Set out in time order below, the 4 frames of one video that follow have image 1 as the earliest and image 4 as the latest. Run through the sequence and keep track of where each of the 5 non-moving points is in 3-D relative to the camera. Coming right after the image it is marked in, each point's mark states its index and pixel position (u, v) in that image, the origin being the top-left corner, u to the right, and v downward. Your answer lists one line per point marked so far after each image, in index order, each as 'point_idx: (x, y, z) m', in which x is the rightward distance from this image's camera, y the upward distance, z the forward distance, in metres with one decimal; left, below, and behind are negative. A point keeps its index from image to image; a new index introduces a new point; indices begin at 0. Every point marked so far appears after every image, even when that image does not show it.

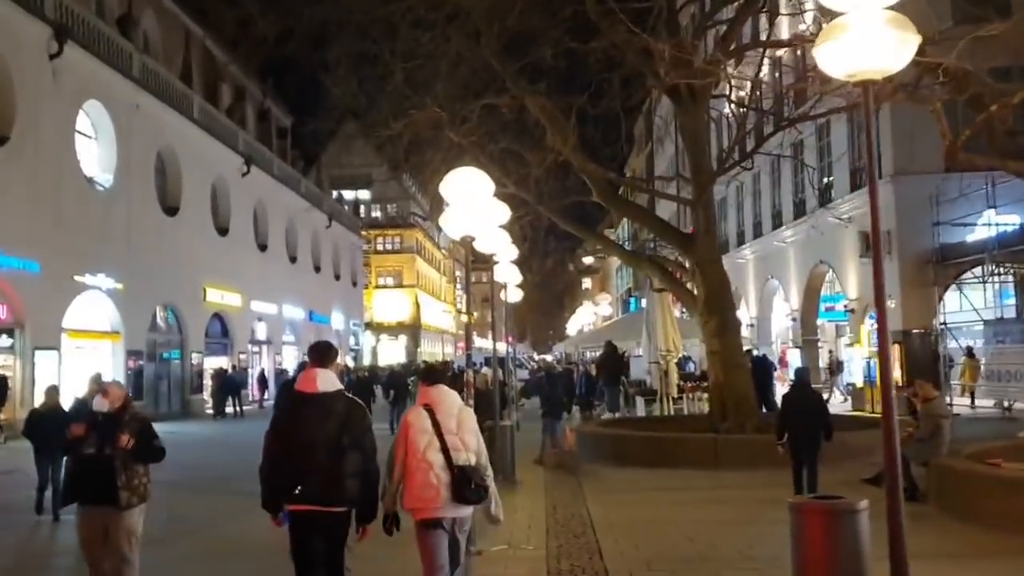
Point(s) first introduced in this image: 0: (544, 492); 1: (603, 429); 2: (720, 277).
0: (+0.4, -2.6, +13.9) m
1: (+1.5, -2.4, +18.1) m
2: (+3.6, +0.2, +18.3) m
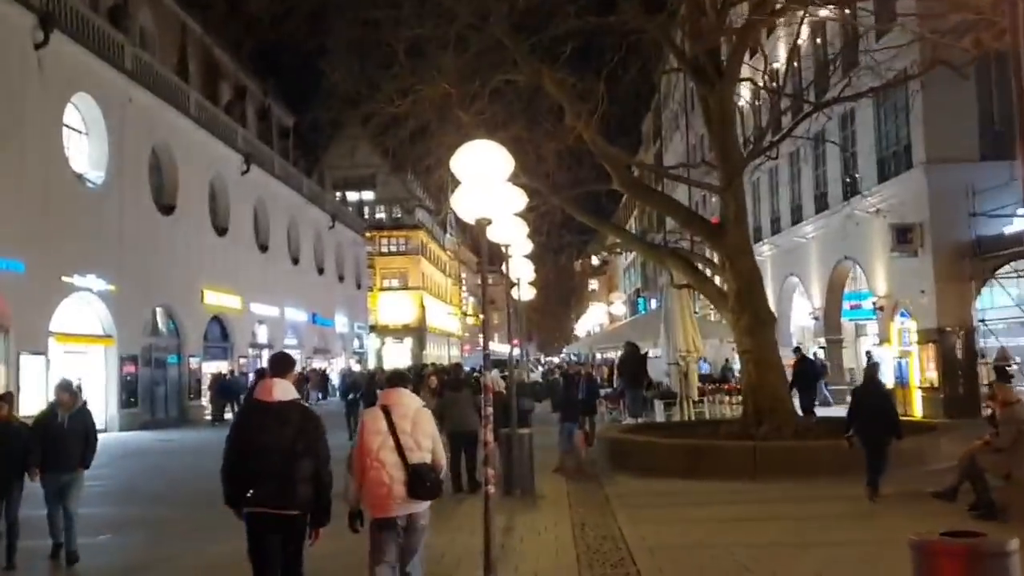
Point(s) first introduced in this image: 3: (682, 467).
0: (+0.6, -2.5, +12.5) m
1: (+1.8, -2.3, +16.7) m
2: (+3.8, +0.3, +16.9) m
3: (+2.3, -2.5, +14.9) m
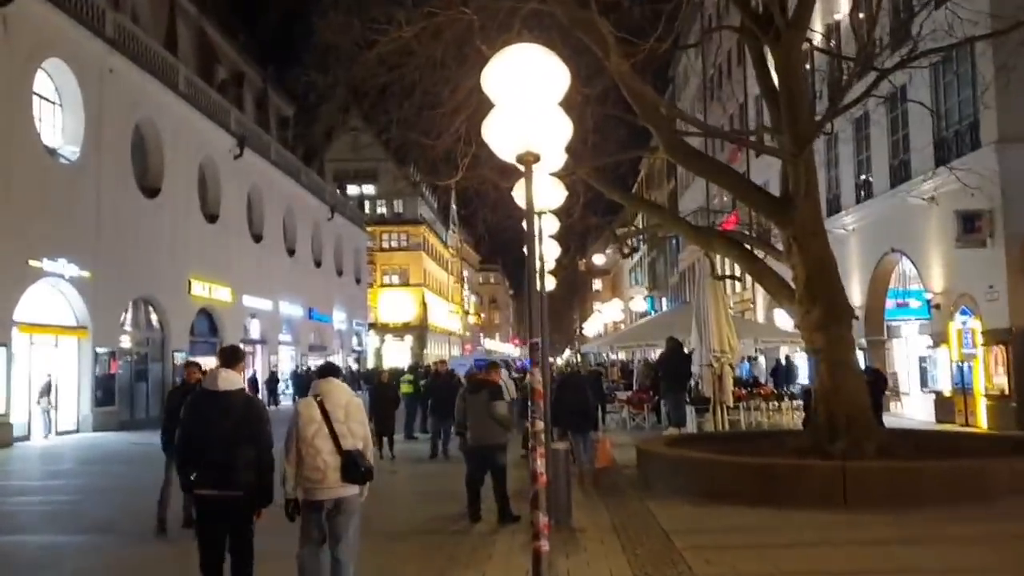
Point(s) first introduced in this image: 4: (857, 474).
0: (+0.9, -2.3, +9.8) m
1: (+2.1, -2.1, +14.0) m
2: (+4.1, +0.5, +14.1) m
3: (+2.6, -2.3, +12.2) m
4: (+3.7, -2.0, +11.6) m
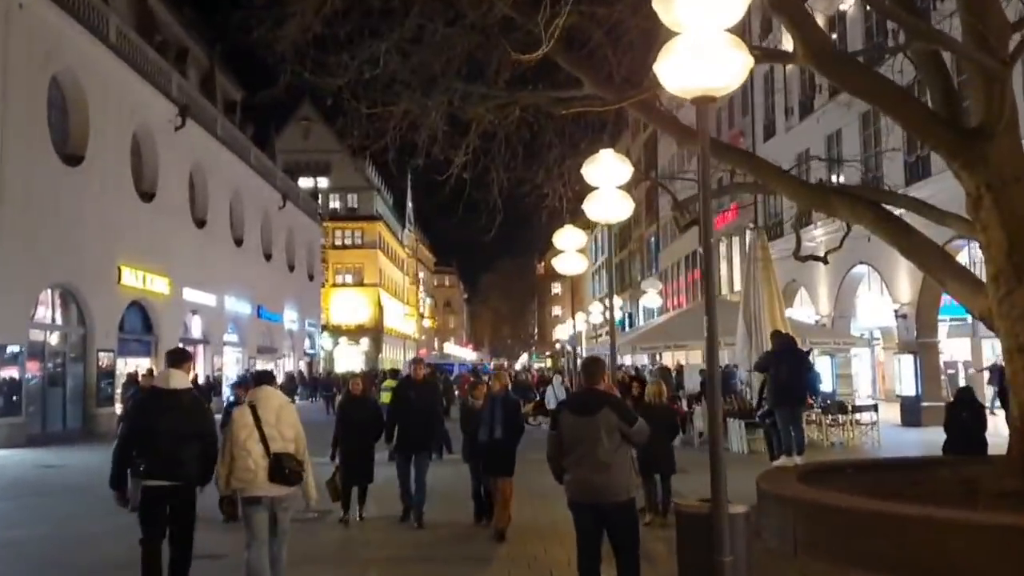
0: (+1.8, -2.0, +5.2) m
1: (+2.7, -1.8, +9.5) m
2: (+4.8, +0.7, +9.8) m
3: (+3.3, -2.0, +7.7) m
4: (+4.4, -1.7, +7.2) m
